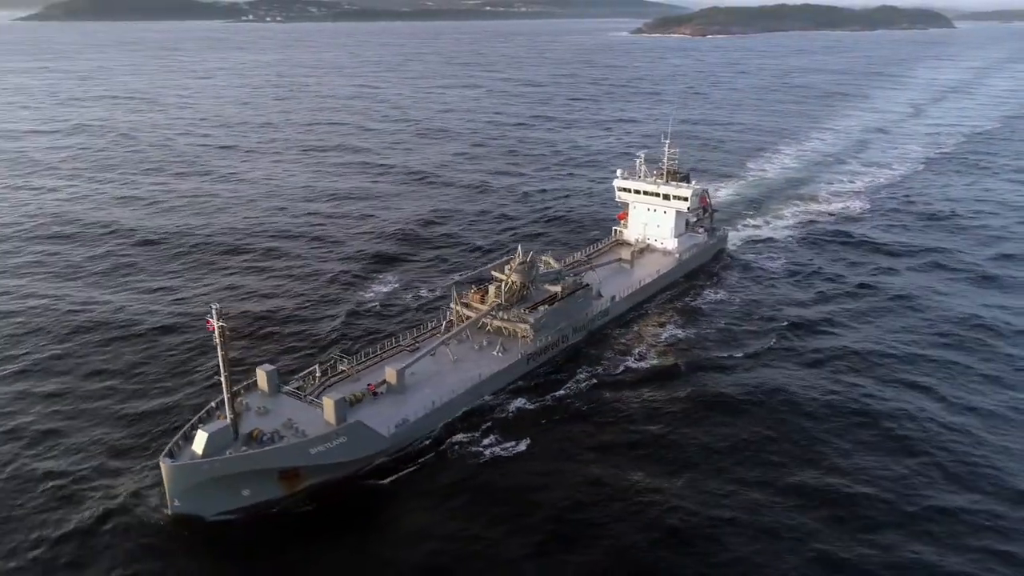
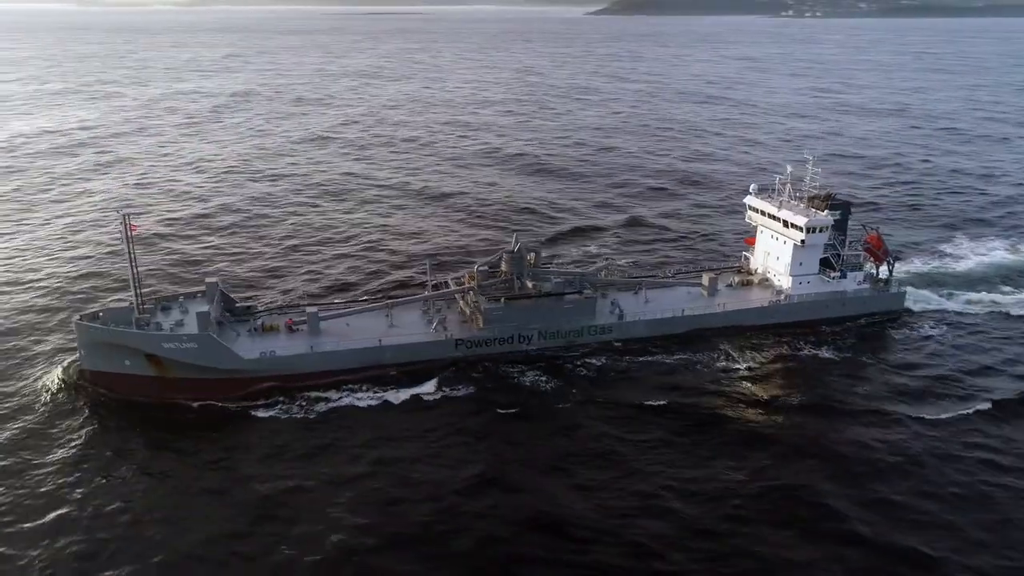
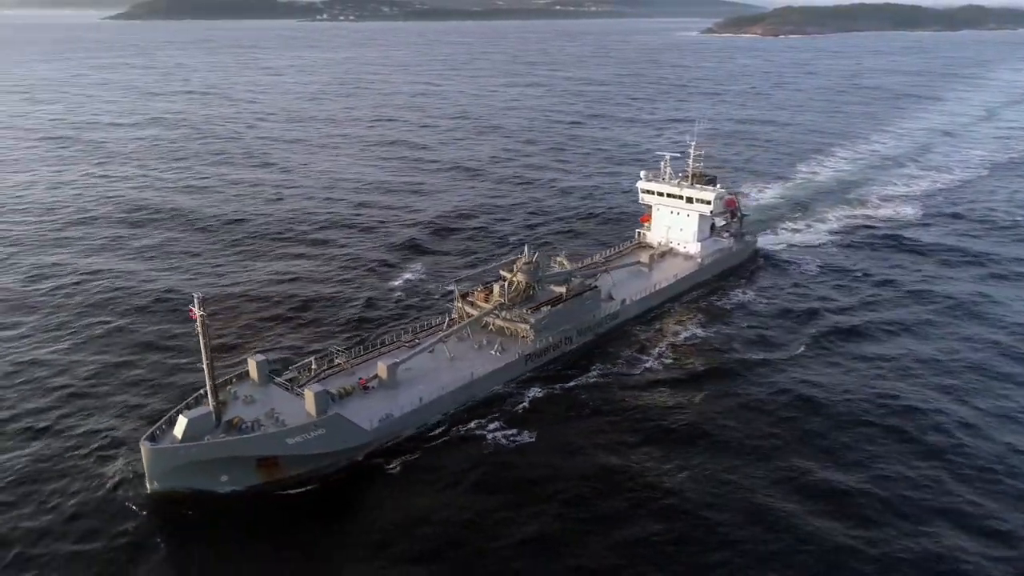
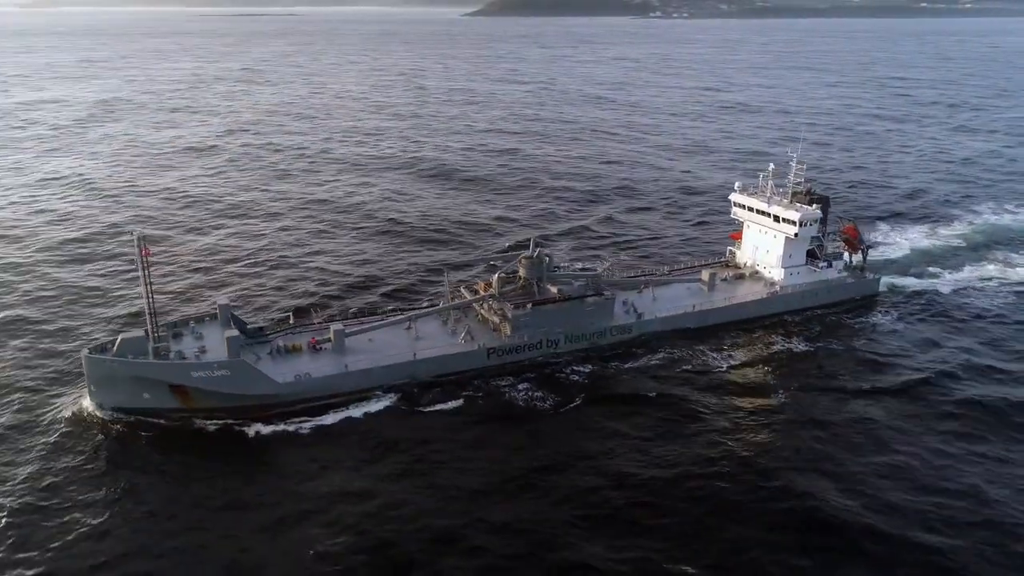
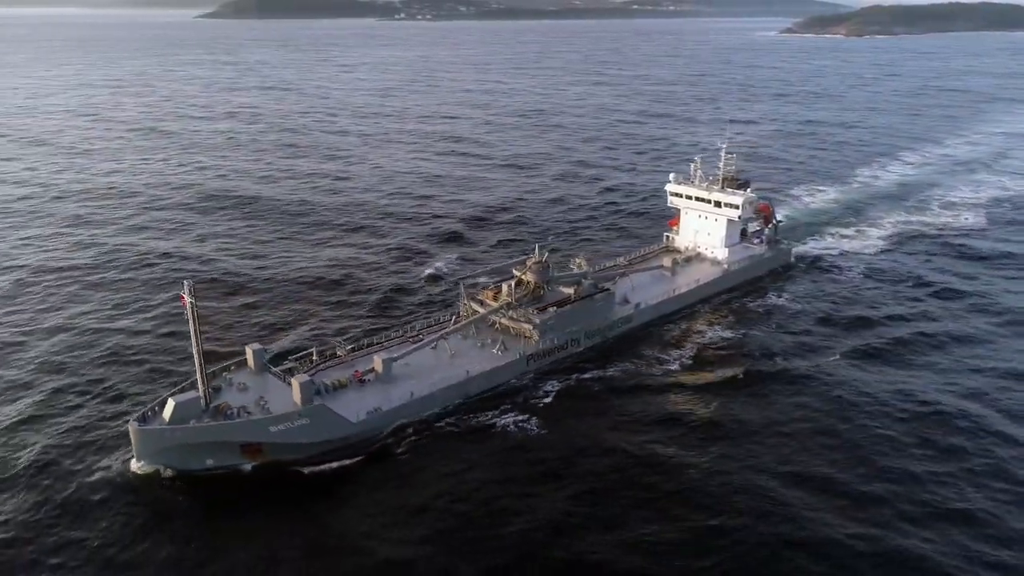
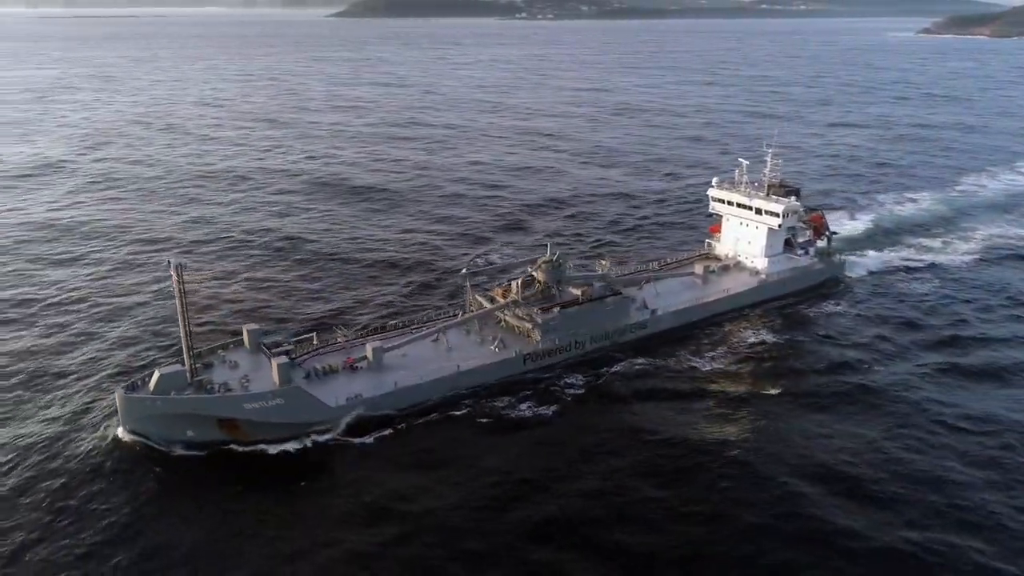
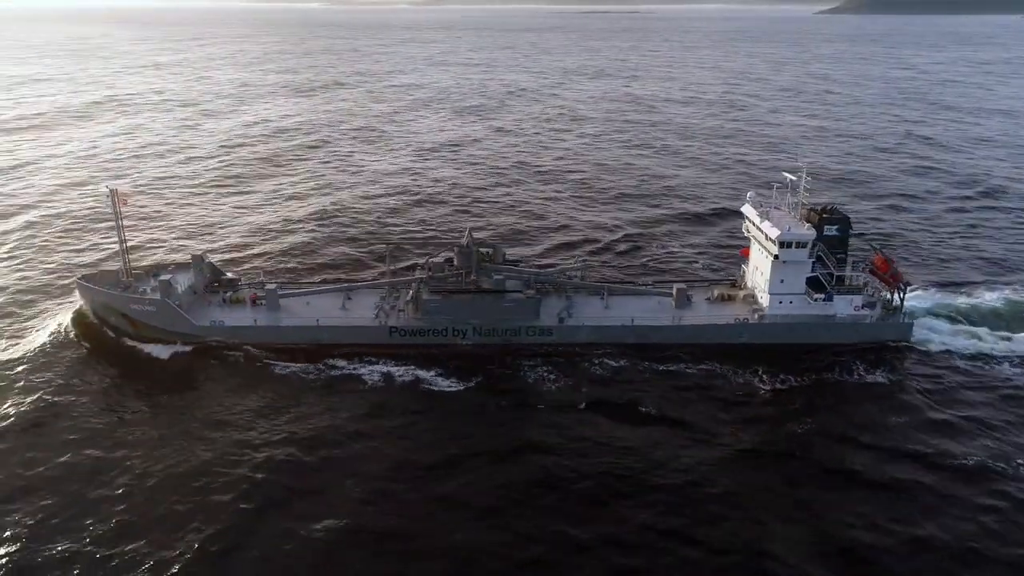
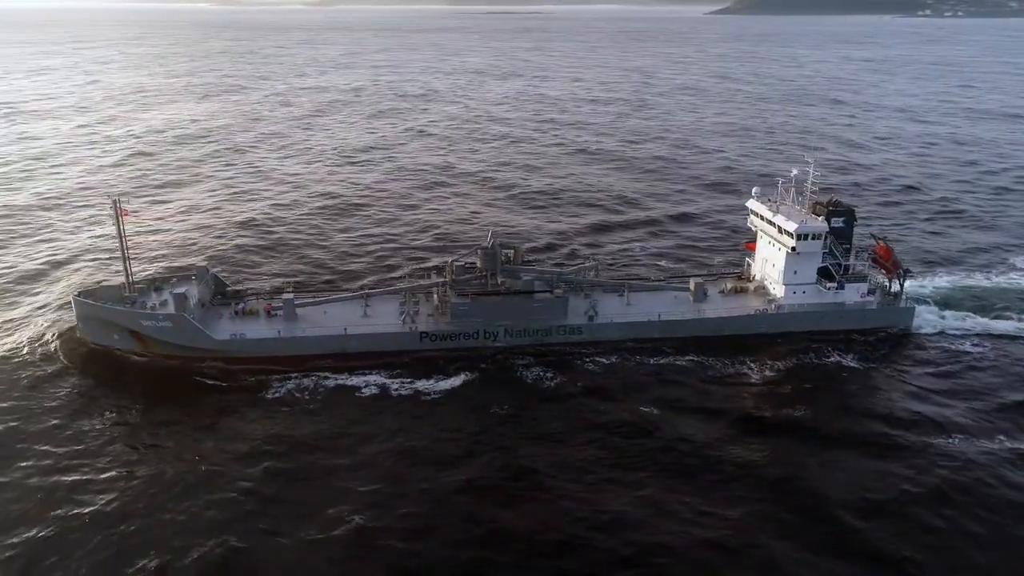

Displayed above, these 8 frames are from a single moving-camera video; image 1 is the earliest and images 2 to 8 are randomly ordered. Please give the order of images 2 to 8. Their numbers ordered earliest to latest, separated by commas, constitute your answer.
3, 5, 6, 4, 2, 8, 7
